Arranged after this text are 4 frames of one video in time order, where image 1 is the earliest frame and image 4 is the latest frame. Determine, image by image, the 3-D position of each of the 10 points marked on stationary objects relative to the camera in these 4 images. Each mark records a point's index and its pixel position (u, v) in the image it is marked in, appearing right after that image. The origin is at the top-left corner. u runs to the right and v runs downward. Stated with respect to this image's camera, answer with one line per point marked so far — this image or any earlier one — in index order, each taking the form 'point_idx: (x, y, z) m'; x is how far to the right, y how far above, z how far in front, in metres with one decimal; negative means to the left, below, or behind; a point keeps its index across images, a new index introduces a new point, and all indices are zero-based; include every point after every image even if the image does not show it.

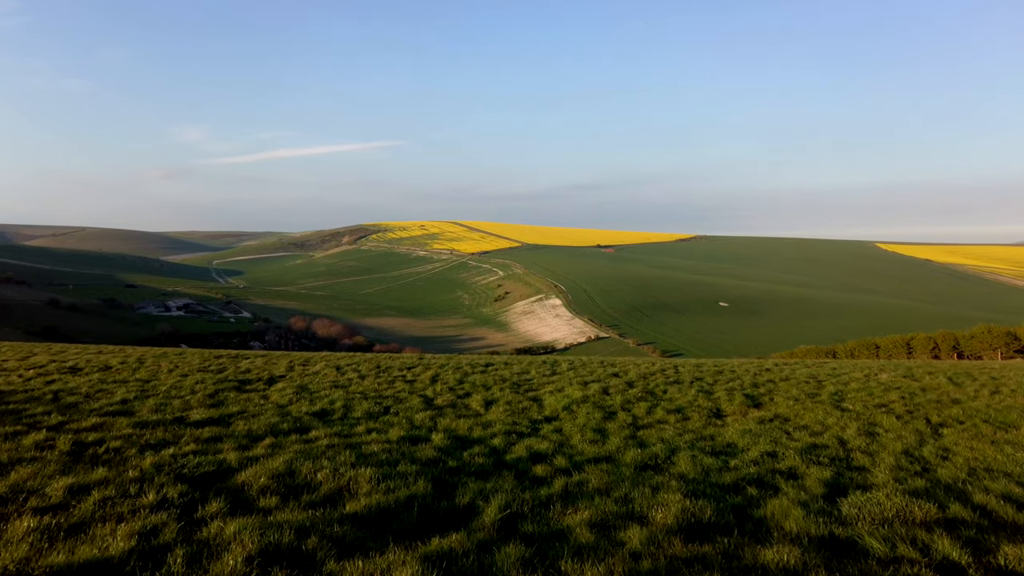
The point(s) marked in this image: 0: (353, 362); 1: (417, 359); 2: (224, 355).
0: (-5.3, -2.5, +15.1) m
1: (-3.7, -2.7, +17.6) m
2: (-9.7, -2.3, +15.3) m
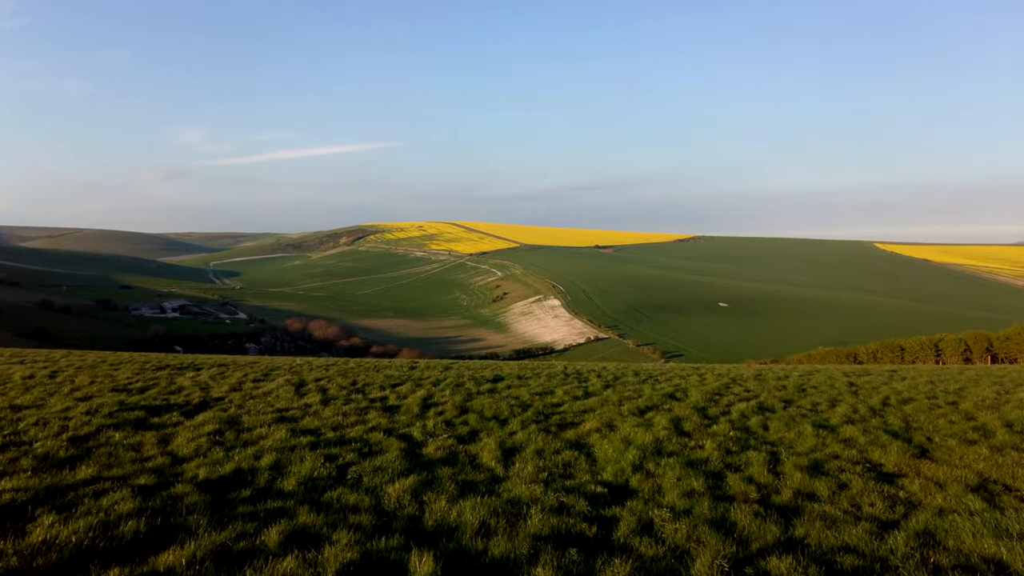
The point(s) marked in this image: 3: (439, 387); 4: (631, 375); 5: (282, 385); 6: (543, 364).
0: (-5.1, -2.3, +12.4) m
1: (-3.4, -2.6, +14.9) m
2: (-9.5, -2.1, +12.6) m
3: (-1.9, -2.6, +12.0) m
4: (+3.7, -2.7, +14.2) m
5: (-5.3, -2.3, +10.8) m
6: (+1.2, -2.9, +17.5) m
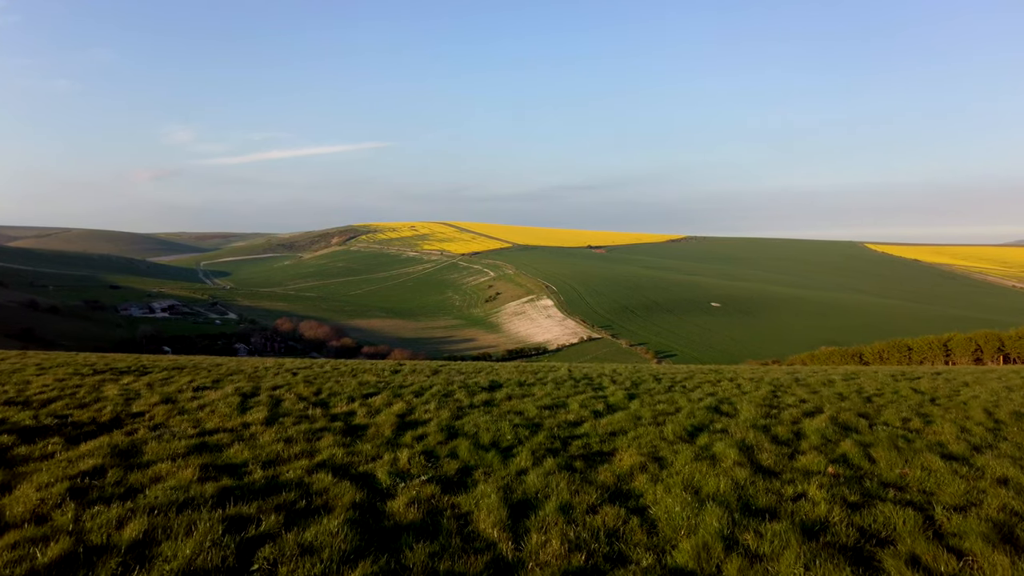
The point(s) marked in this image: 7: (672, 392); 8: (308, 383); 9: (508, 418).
0: (-5.1, -2.1, +10.6) m
1: (-3.5, -2.4, +13.2) m
2: (-9.5, -1.9, +10.7) m
3: (-1.9, -2.3, +10.3) m
4: (+3.6, -2.5, +12.6) m
5: (-5.4, -2.0, +9.0) m
6: (+1.0, -2.7, +15.9) m
7: (+3.9, -2.5, +11.4) m
8: (-4.7, -2.2, +10.8) m
9: (-0.2, -2.4, +9.2) m
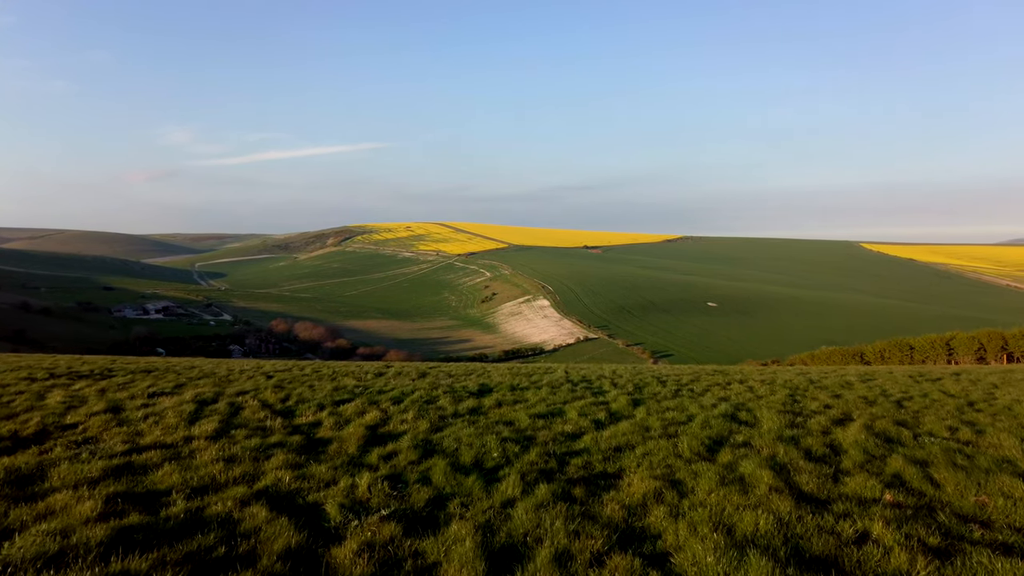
0: (-5.3, -2.0, +9.8) m
1: (-3.6, -2.3, +12.4) m
2: (-9.7, -1.9, +9.9) m
3: (-2.0, -2.3, +9.5) m
4: (+3.4, -2.4, +11.9) m
5: (-5.5, -2.0, +8.2) m
6: (+0.8, -2.6, +15.1) m
7: (+3.7, -2.4, +10.7) m
8: (-4.9, -2.1, +10.1) m
9: (-0.3, -2.3, +8.4) m
